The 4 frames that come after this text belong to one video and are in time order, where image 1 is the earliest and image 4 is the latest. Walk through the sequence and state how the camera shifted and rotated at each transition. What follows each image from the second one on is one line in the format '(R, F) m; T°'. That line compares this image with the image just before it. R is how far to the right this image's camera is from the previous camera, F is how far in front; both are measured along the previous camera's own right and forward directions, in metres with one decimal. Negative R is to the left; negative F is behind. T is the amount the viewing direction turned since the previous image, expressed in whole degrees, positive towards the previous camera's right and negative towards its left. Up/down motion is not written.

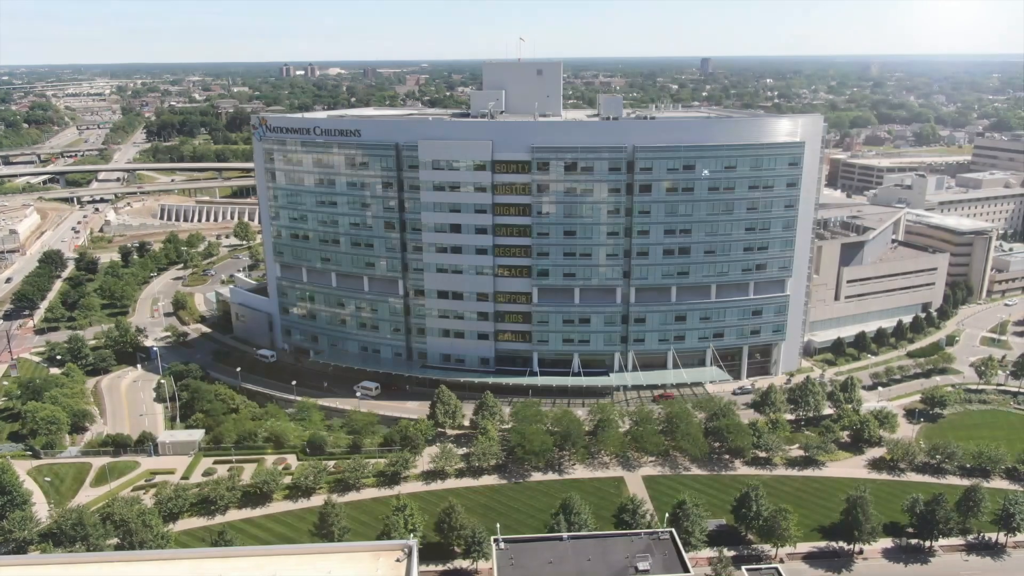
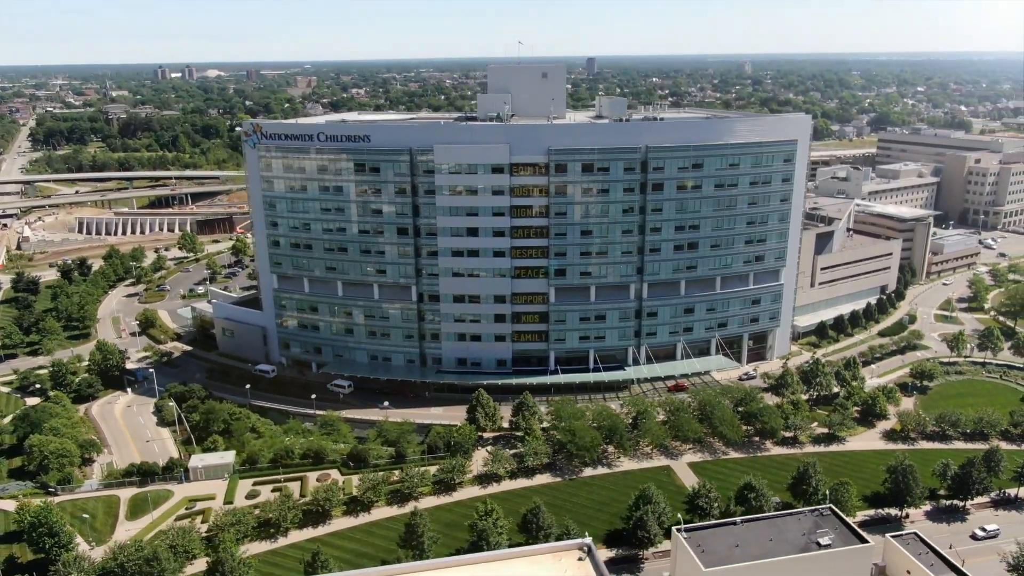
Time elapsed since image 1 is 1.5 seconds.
(-13.4, +0.1) m; +8°
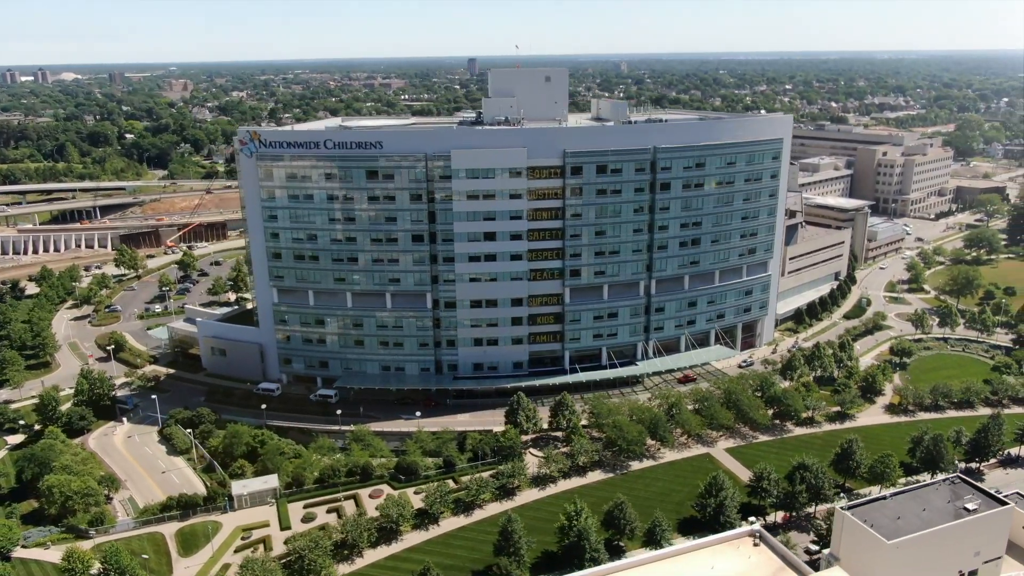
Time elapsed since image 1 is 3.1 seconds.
(-14.2, +0.6) m; +9°
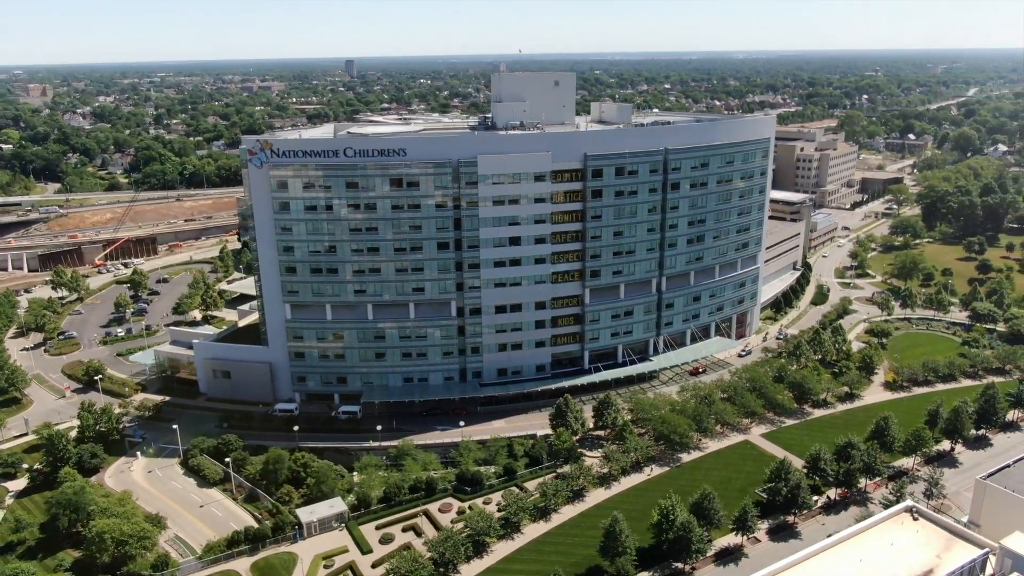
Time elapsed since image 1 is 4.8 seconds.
(-15.2, +1.0) m; +9°
